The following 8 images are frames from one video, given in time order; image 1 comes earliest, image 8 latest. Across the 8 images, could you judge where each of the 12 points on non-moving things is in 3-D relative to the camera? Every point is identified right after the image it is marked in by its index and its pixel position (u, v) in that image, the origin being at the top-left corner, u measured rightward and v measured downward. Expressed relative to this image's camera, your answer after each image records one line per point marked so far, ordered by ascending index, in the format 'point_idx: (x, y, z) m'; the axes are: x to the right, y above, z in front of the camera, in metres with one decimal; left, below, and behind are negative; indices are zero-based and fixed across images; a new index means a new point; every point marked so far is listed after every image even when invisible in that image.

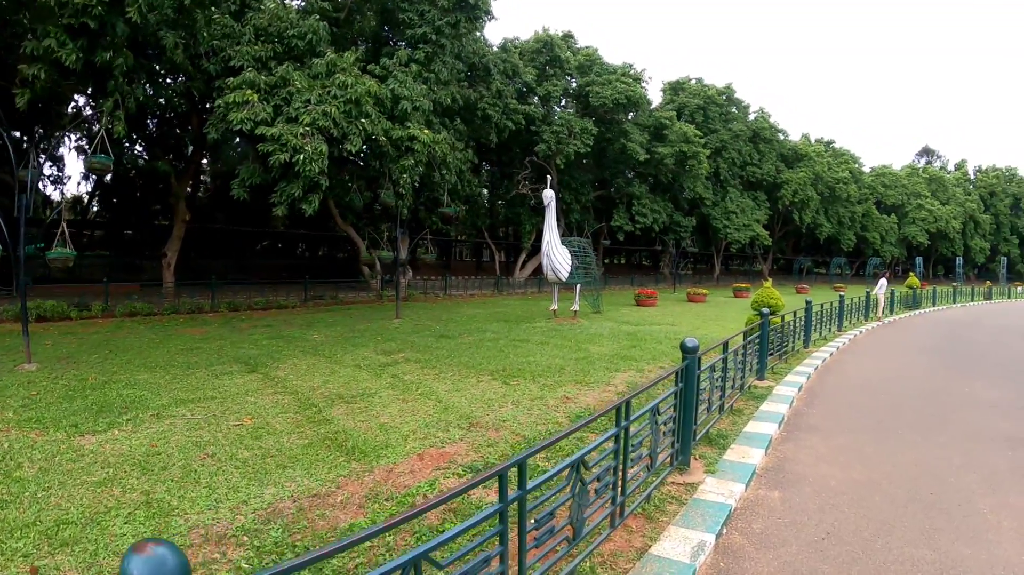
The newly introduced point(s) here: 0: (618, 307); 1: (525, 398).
0: (+1.6, -0.3, +13.7) m
1: (+0.1, -0.7, +5.7) m
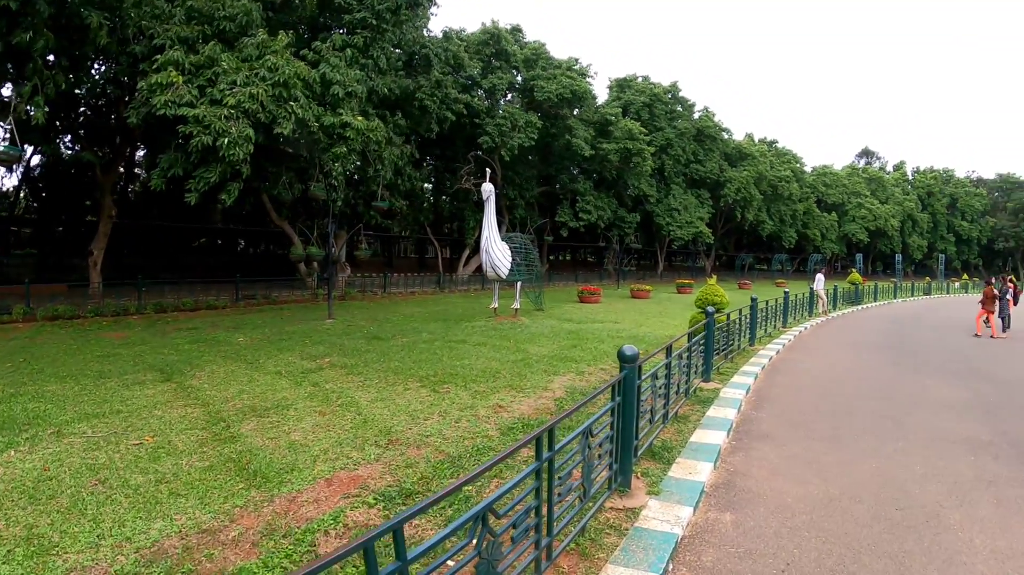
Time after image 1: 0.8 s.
0: (+0.7, -0.2, +13.3) m
1: (-0.3, -0.7, +5.2) m
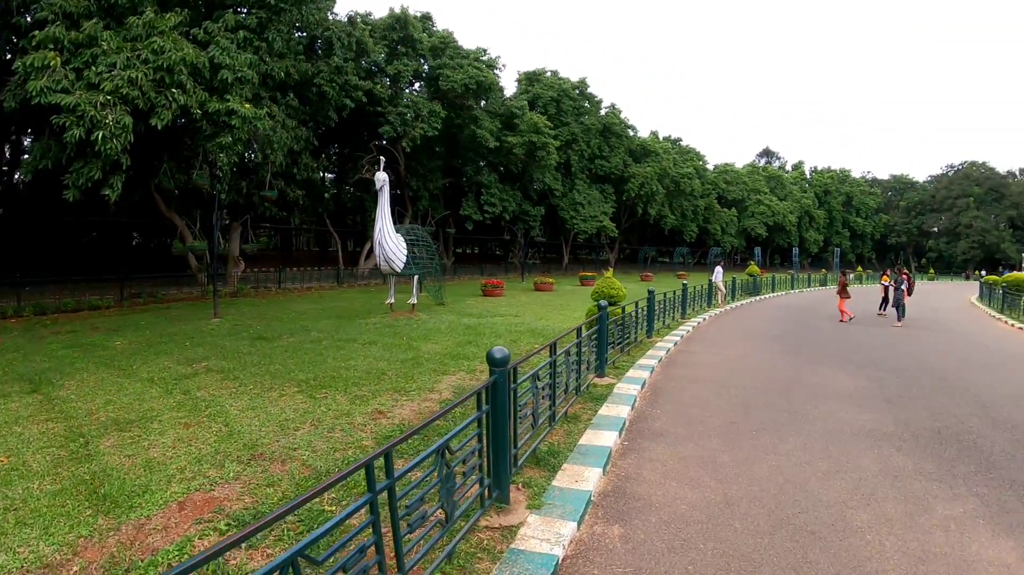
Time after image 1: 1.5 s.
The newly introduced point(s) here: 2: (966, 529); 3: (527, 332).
0: (-0.7, -0.2, +12.9) m
1: (-1.0, -0.7, +4.8) m
2: (+1.7, -0.9, +3.3) m
3: (+0.1, -0.4, +8.0) m
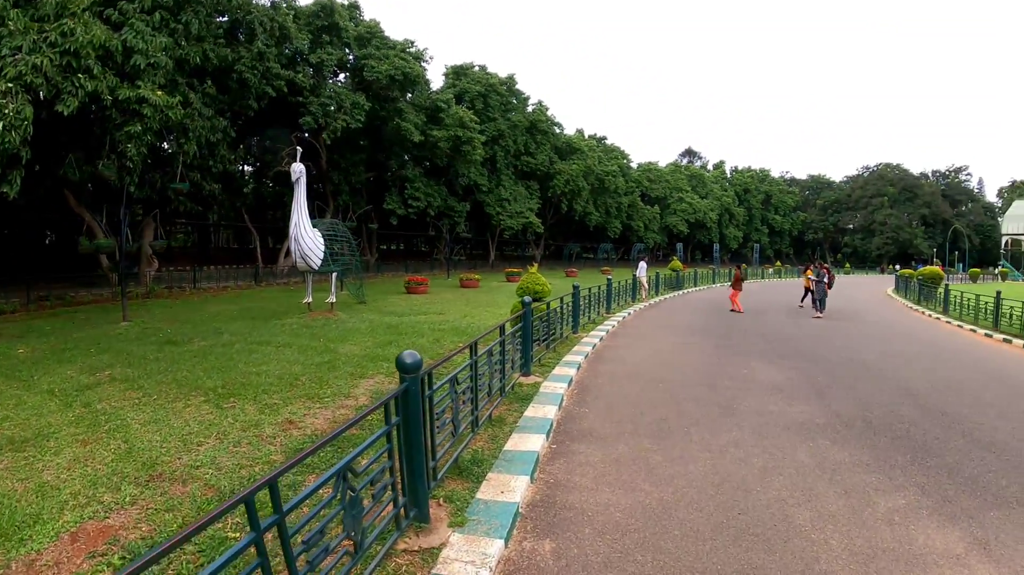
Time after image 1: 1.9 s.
0: (-1.8, -0.1, +12.5) m
1: (-1.4, -0.7, +4.4) m
2: (+1.4, -0.8, +3.1) m
3: (-0.5, -0.4, +7.7) m
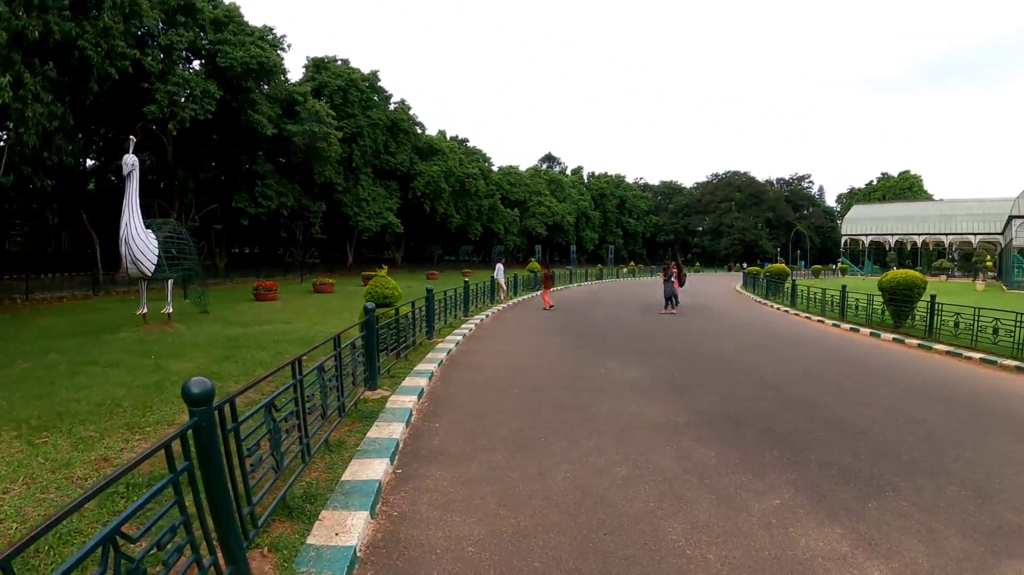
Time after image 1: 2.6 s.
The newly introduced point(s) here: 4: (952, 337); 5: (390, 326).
0: (-3.7, -0.2, +11.7) m
1: (-2.0, -0.8, +3.8) m
2: (+0.9, -0.8, +2.9) m
3: (-1.7, -0.4, +7.2) m
4: (+5.2, -0.6, +10.7) m
5: (-0.7, -0.3, +5.9) m
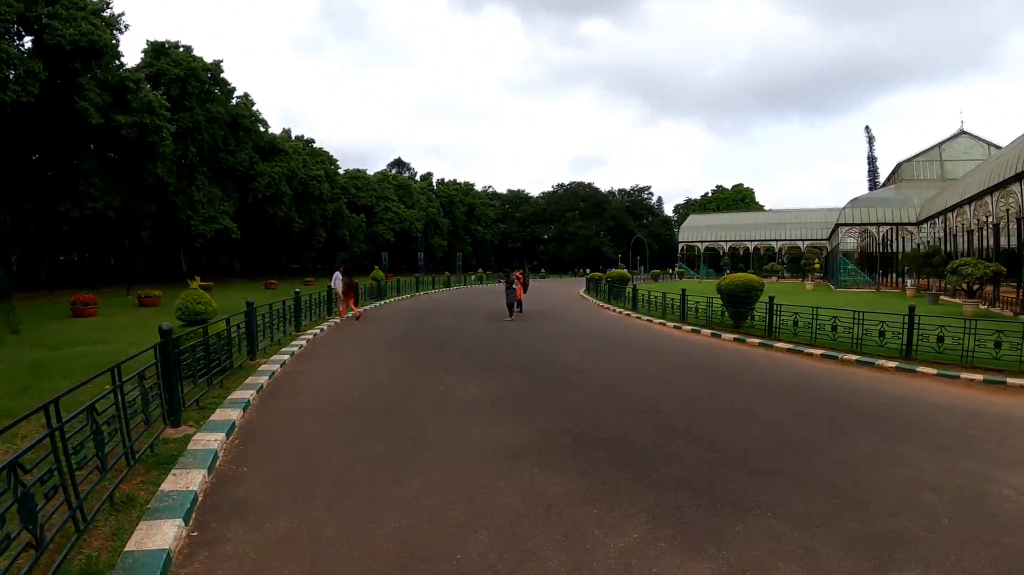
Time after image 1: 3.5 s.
0: (-5.5, -0.4, +10.6) m
1: (-2.6, -0.8, +3.0) m
2: (+0.5, -0.8, +2.6) m
3: (-2.8, -0.5, +6.4) m
4: (+3.4, -0.6, +11.0) m
5: (-1.7, -0.3, +5.4) m
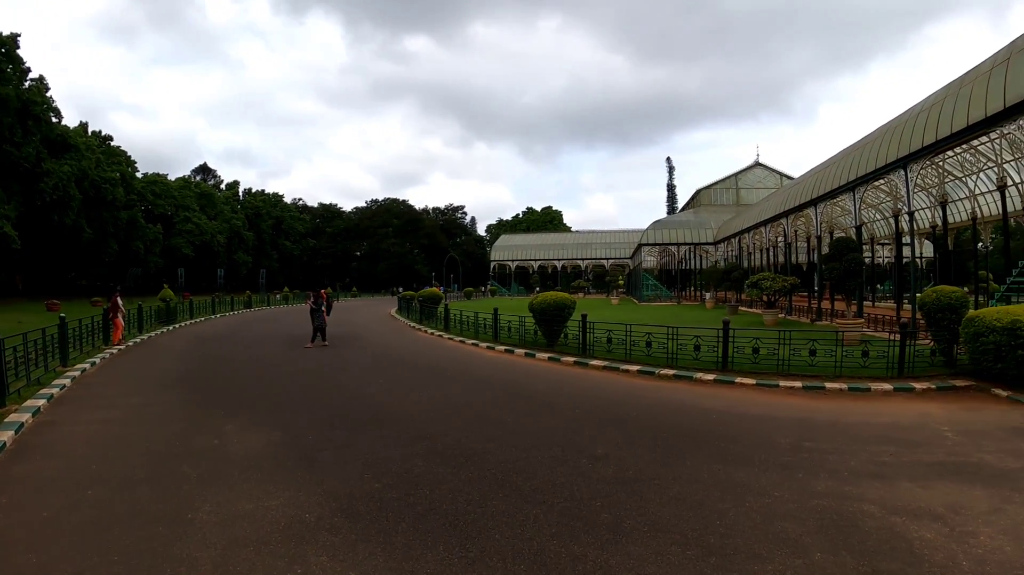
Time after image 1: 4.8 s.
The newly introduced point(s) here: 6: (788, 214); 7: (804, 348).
0: (-7.5, -0.4, +8.9) m
1: (-3.0, -0.8, +2.1) m
2: (0.0, -0.8, +2.3) m
3: (-4.0, -0.5, +5.4) m
4: (+1.2, -0.8, +11.1) m
5: (-2.6, -0.3, +4.6) m
6: (+5.3, +1.4, +16.9) m
7: (+2.3, -0.5, +7.1) m
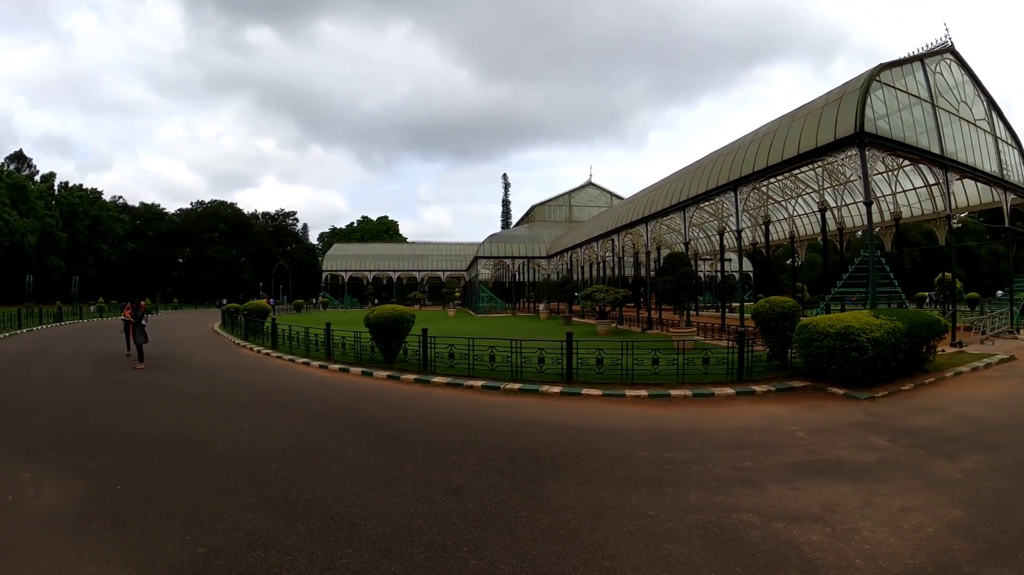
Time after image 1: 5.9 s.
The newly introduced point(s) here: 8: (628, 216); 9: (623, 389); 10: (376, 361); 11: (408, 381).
0: (-8.9, -0.3, +7.2) m
1: (-3.3, -0.6, +1.4) m
2: (-0.3, -0.7, +2.2) m
3: (-4.8, -0.4, +4.5) m
4: (-0.8, -0.9, +11.1) m
5: (-3.3, -0.2, +3.9) m
6: (+2.2, +1.1, +17.6) m
7: (+1.1, -0.6, +7.3) m
8: (+2.3, +1.4, +17.3) m
9: (+0.8, -0.7, +6.7) m
10: (-1.8, -0.8, +12.5) m
11: (-1.2, -0.9, +10.3) m
